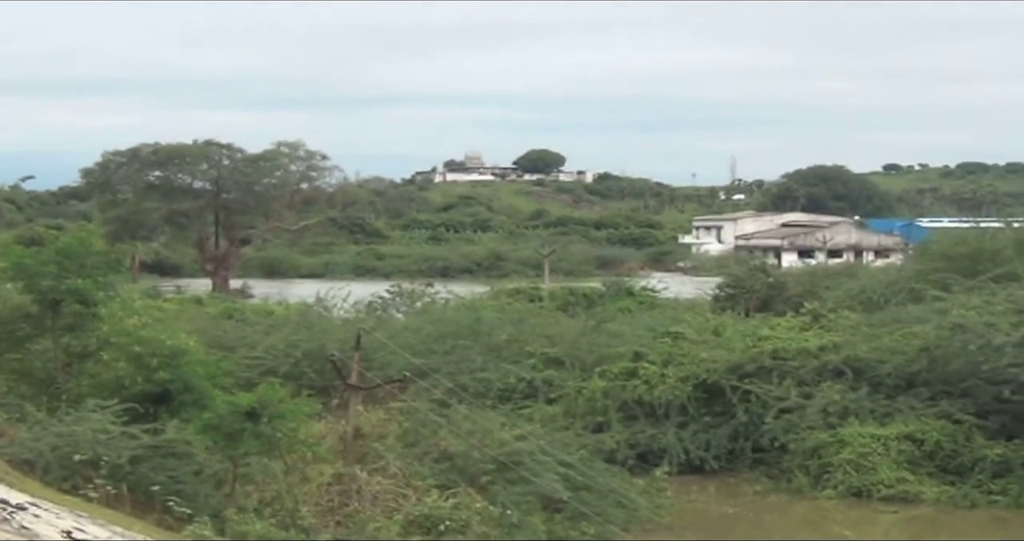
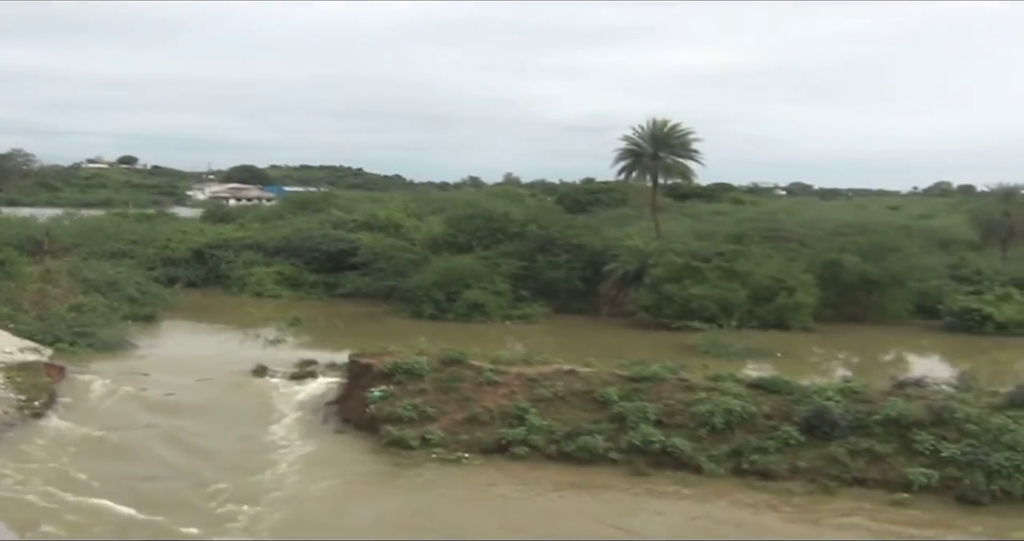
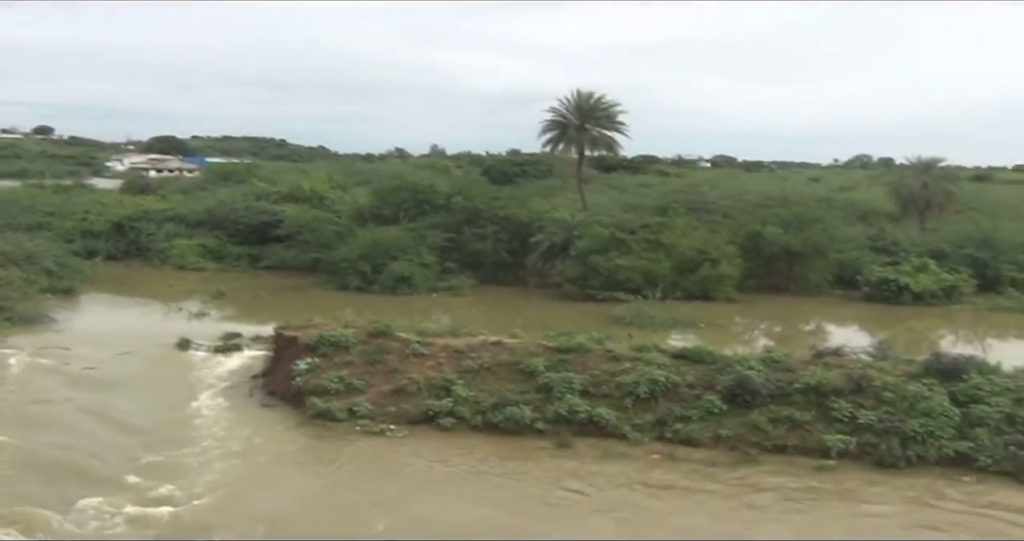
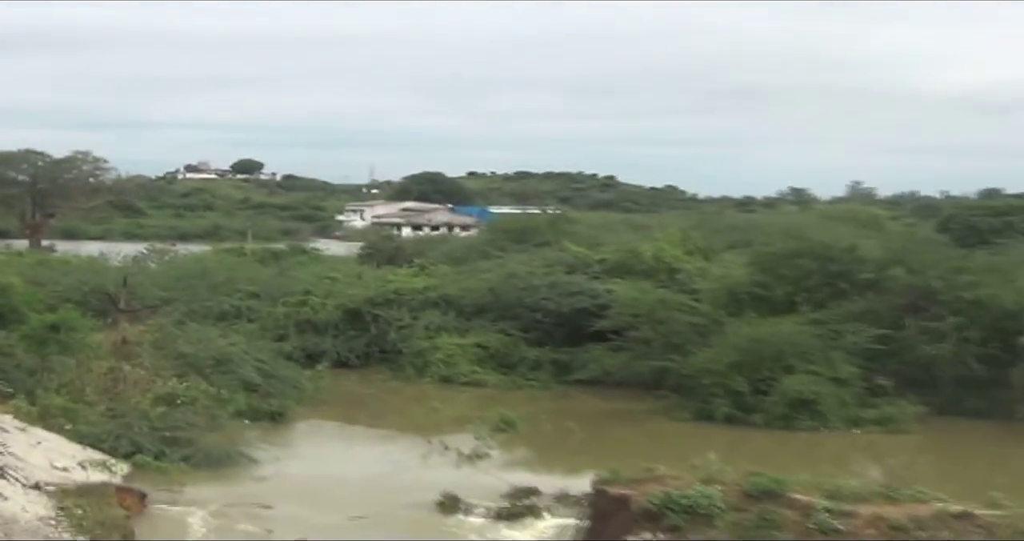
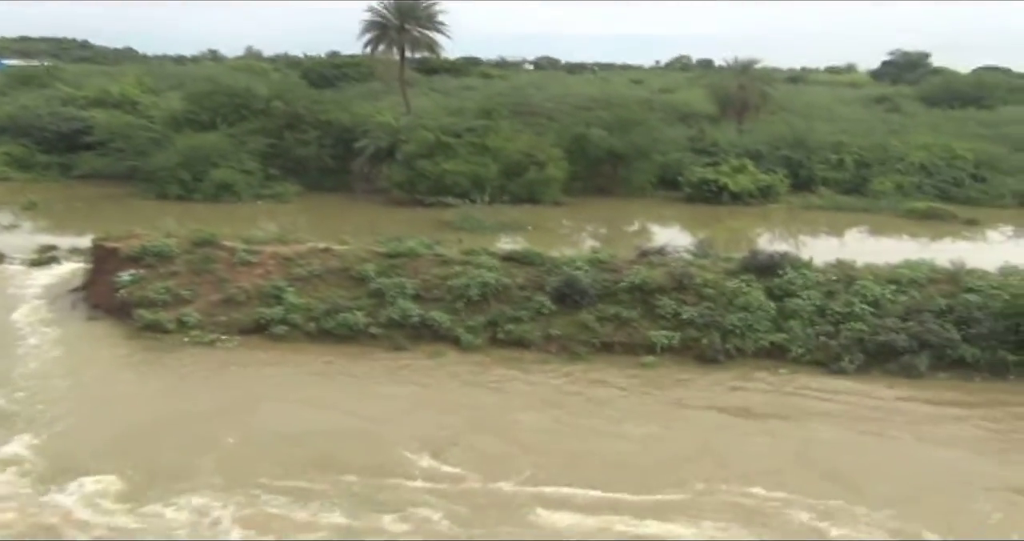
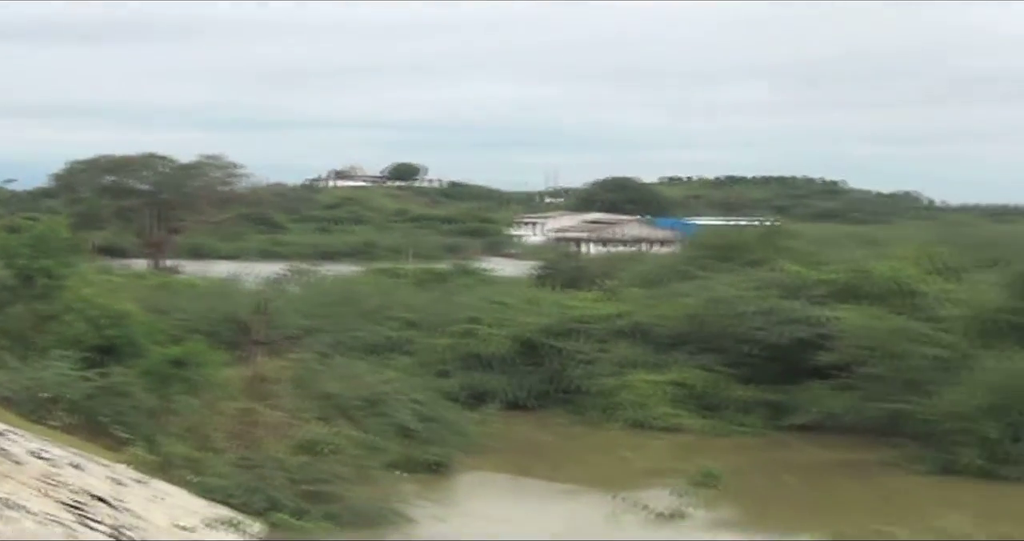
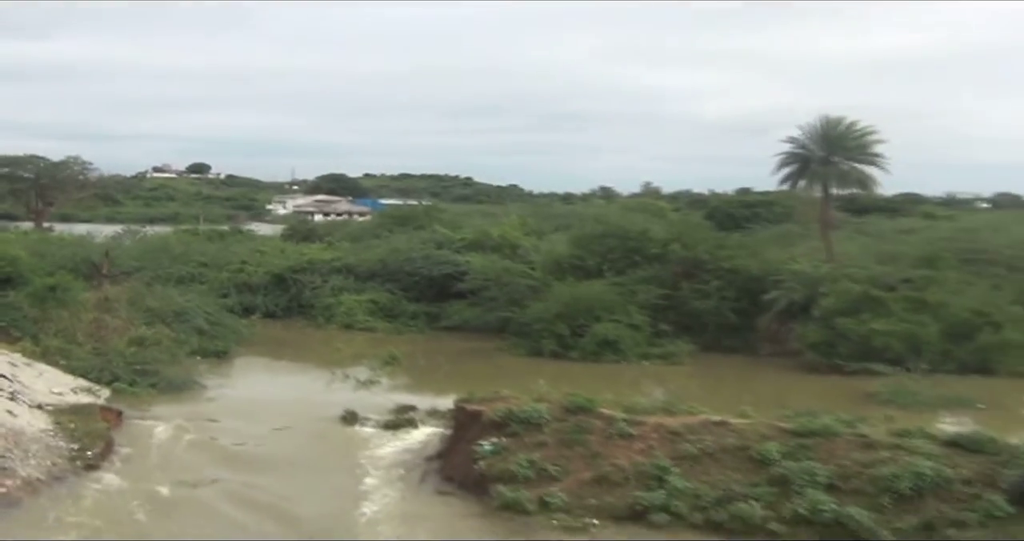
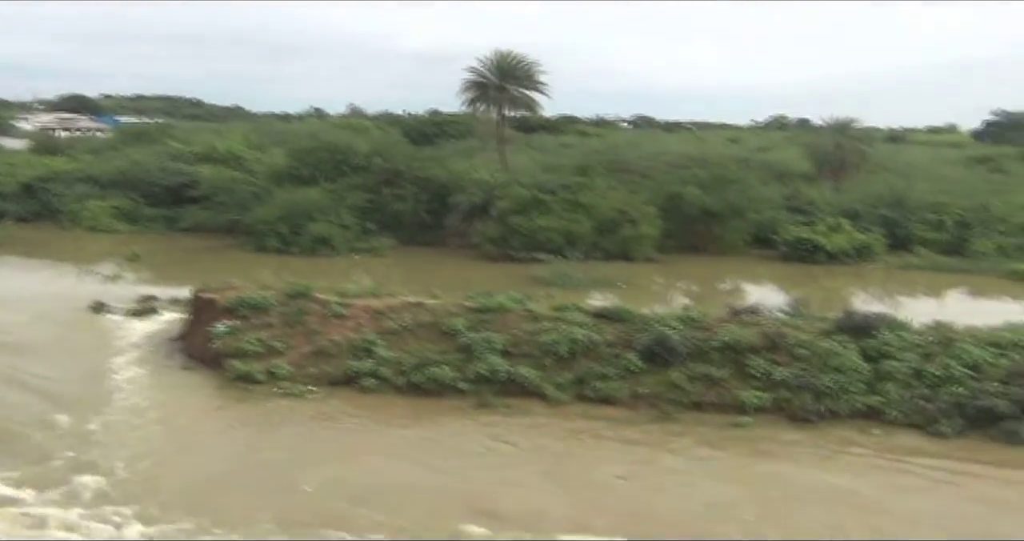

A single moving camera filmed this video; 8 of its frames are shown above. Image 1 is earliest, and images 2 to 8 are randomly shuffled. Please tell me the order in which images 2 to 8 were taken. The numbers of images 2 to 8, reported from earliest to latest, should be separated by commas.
6, 4, 7, 2, 3, 8, 5
